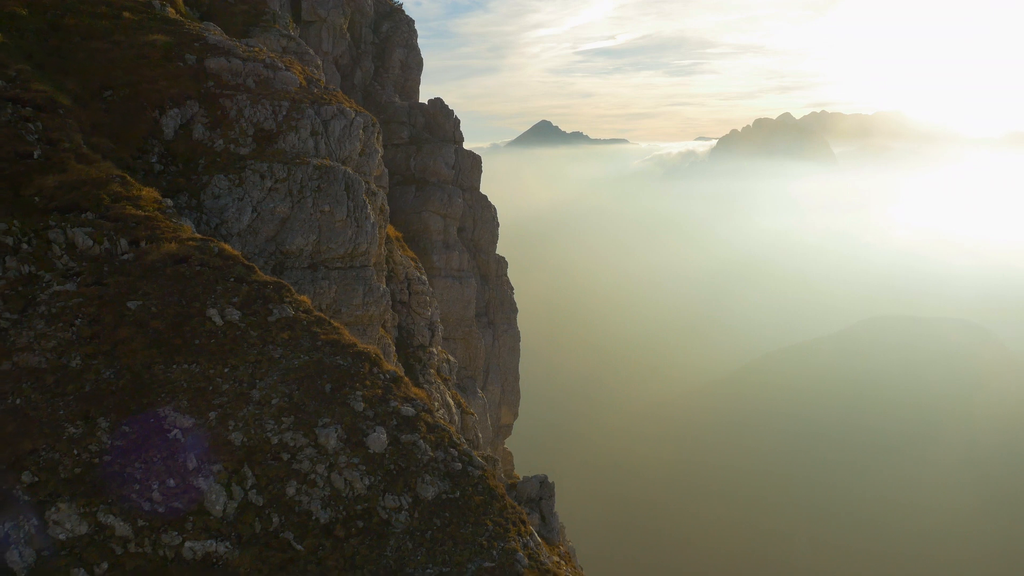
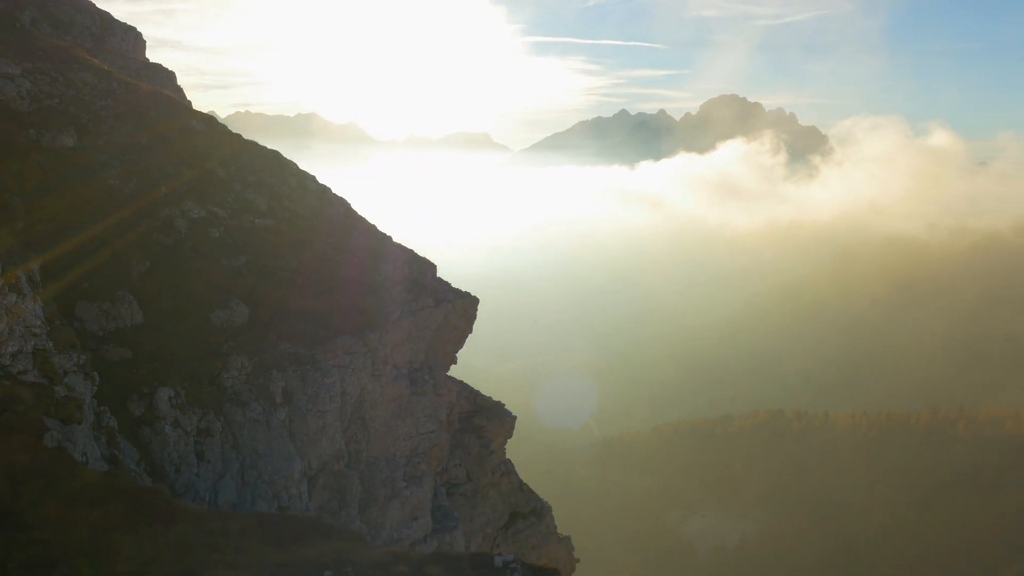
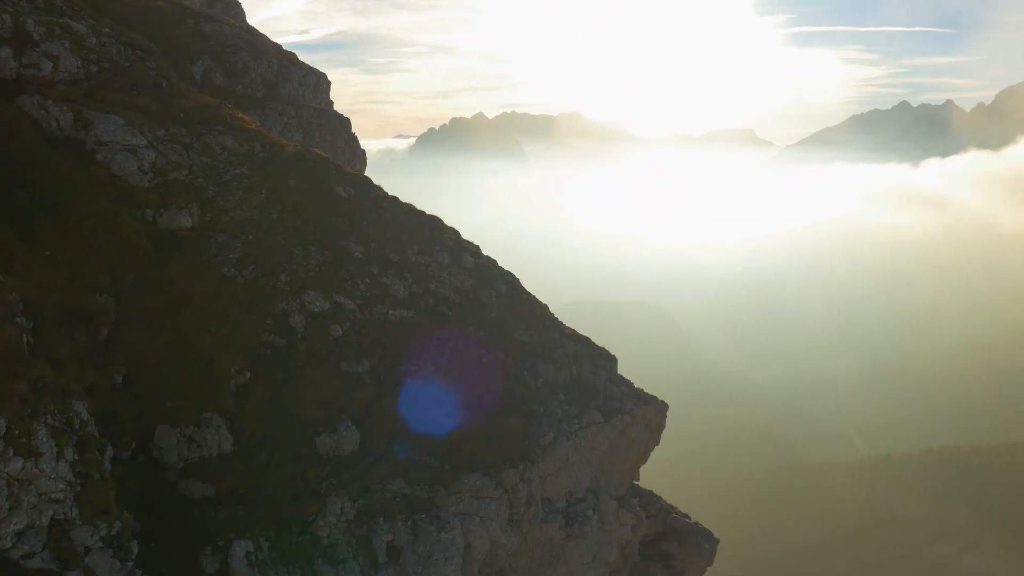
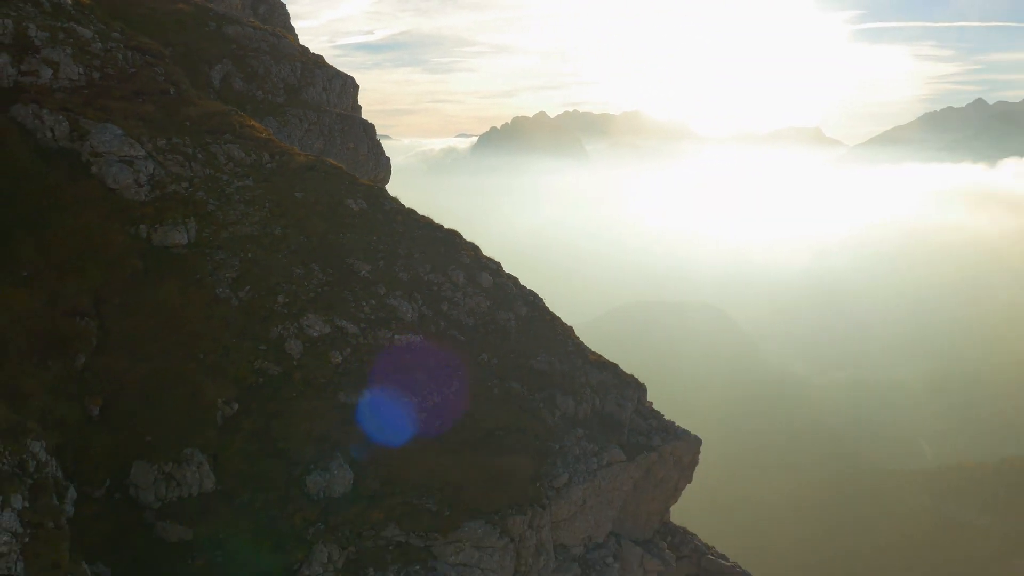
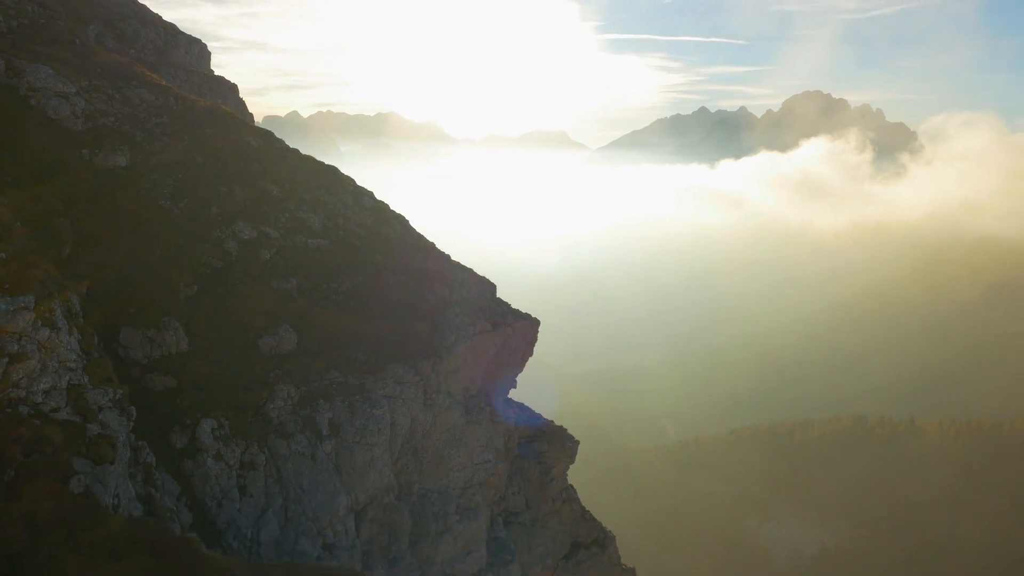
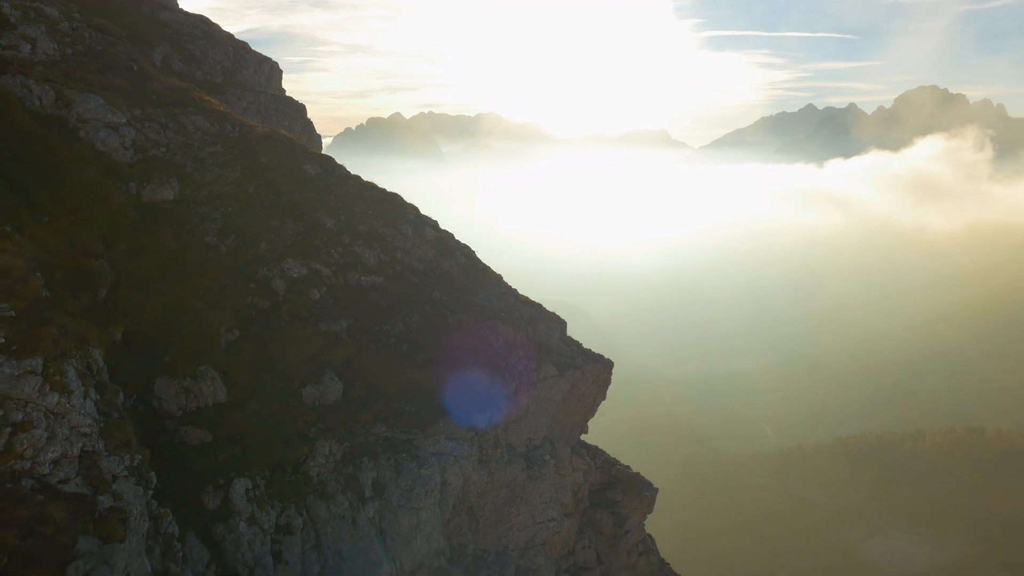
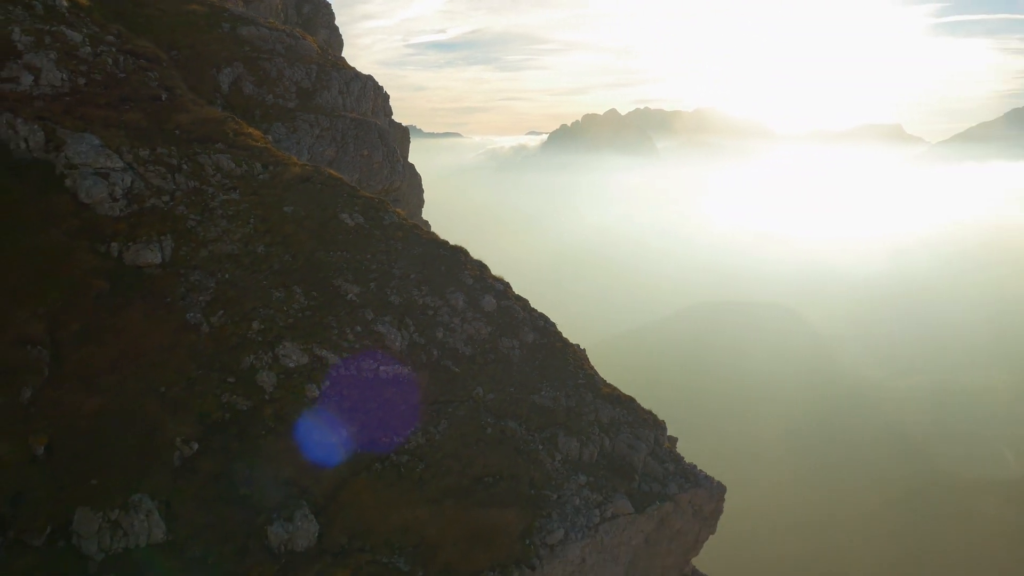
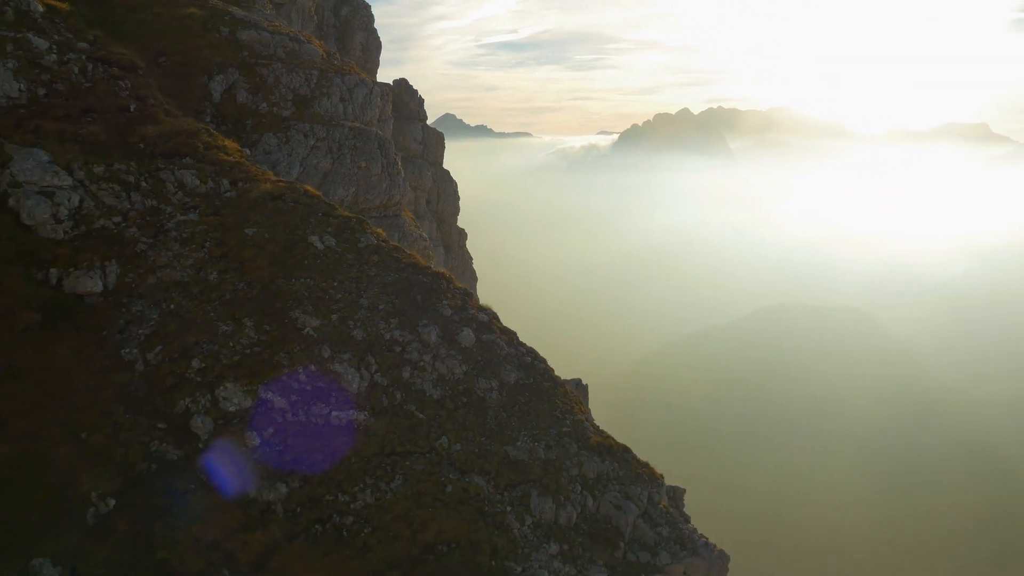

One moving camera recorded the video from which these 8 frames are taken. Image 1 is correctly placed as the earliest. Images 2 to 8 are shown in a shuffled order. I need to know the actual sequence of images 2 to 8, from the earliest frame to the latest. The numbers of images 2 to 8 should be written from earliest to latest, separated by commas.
8, 7, 4, 3, 6, 5, 2
